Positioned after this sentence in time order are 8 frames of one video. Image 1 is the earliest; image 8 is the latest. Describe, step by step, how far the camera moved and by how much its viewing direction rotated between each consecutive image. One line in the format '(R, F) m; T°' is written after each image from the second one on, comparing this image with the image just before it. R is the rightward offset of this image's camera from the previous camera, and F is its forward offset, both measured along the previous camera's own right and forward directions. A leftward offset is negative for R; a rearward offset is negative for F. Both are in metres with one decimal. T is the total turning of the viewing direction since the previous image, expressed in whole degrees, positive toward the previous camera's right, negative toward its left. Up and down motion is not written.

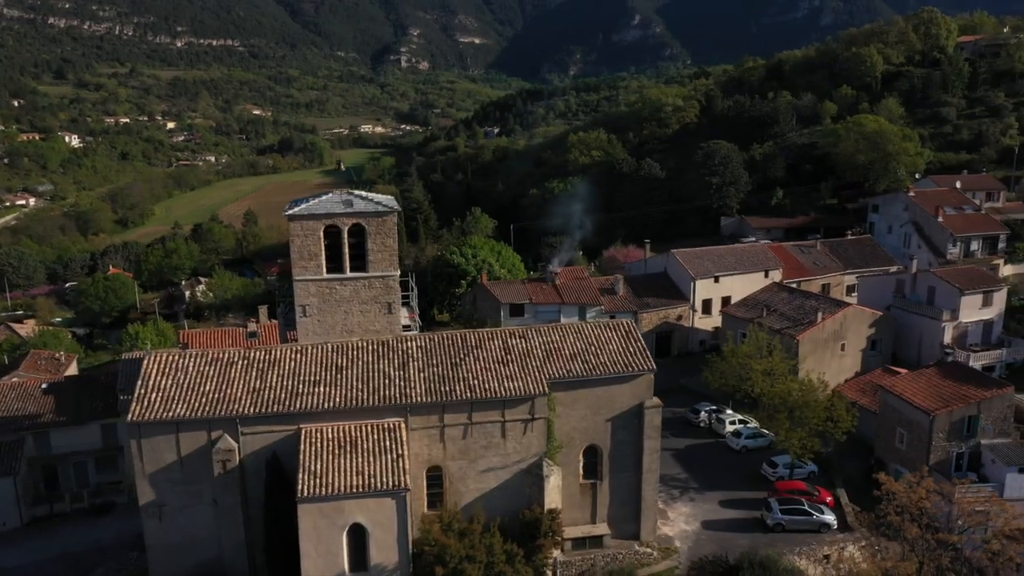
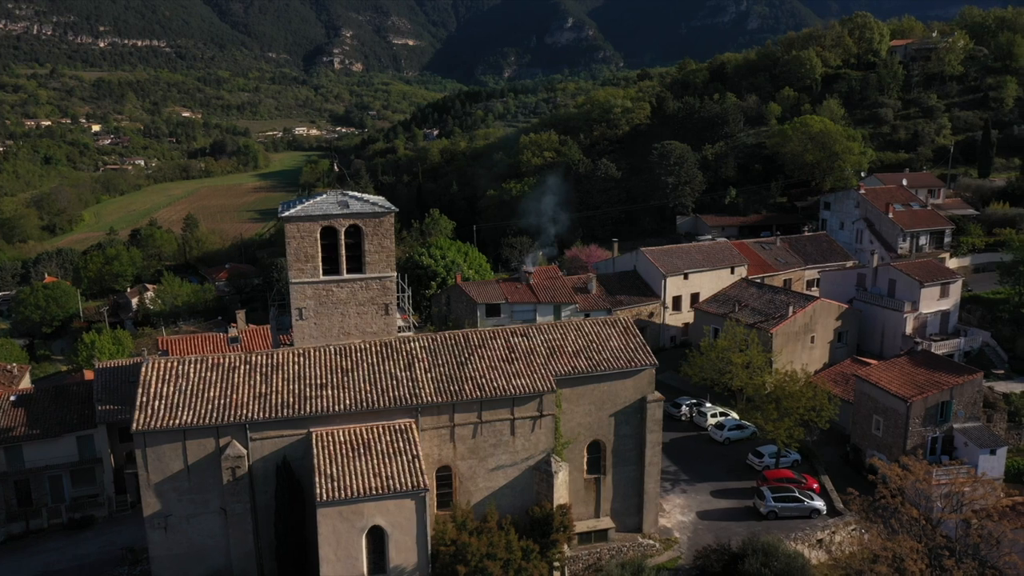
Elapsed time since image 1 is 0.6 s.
(-1.7, -0.1) m; +4°
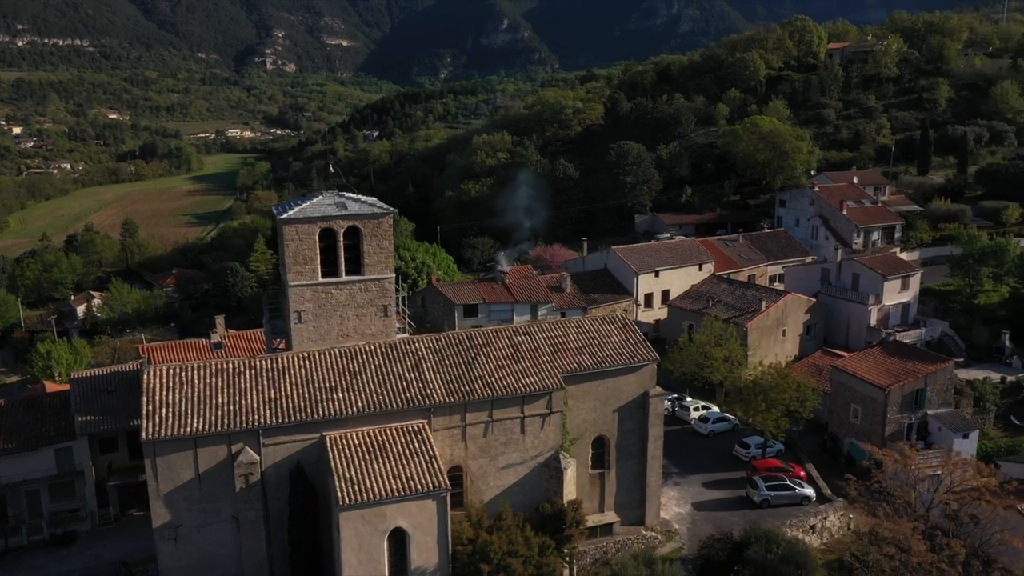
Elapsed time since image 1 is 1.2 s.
(-1.7, -0.1) m; +4°
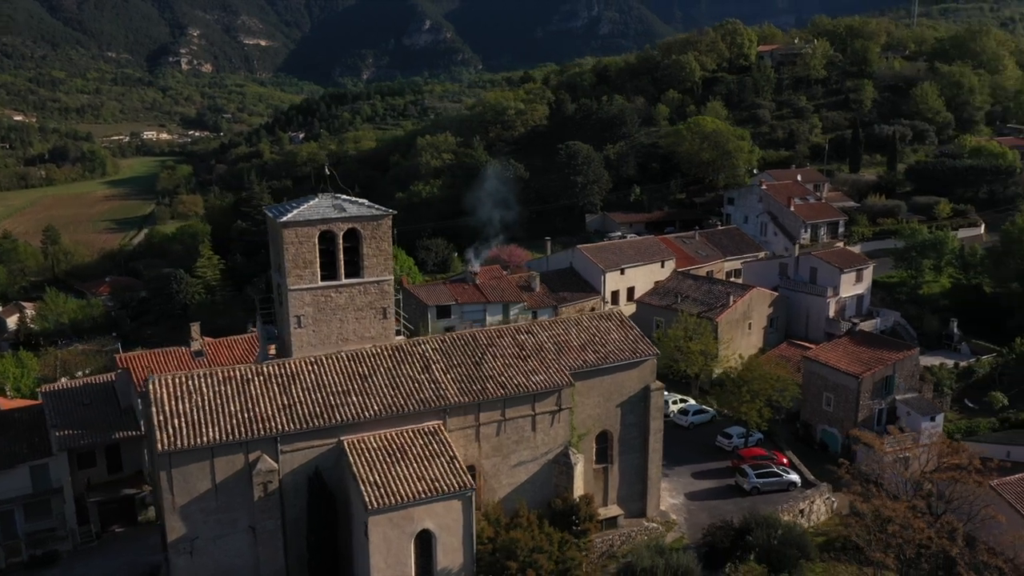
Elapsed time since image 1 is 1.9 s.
(-2.1, -0.1) m; +5°
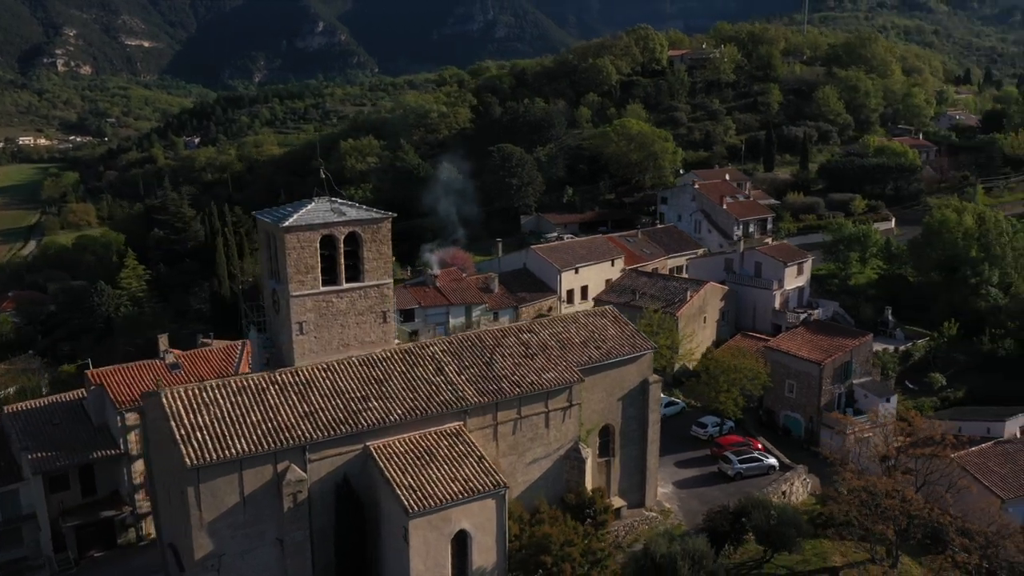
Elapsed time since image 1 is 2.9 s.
(-2.8, -0.1) m; +7°
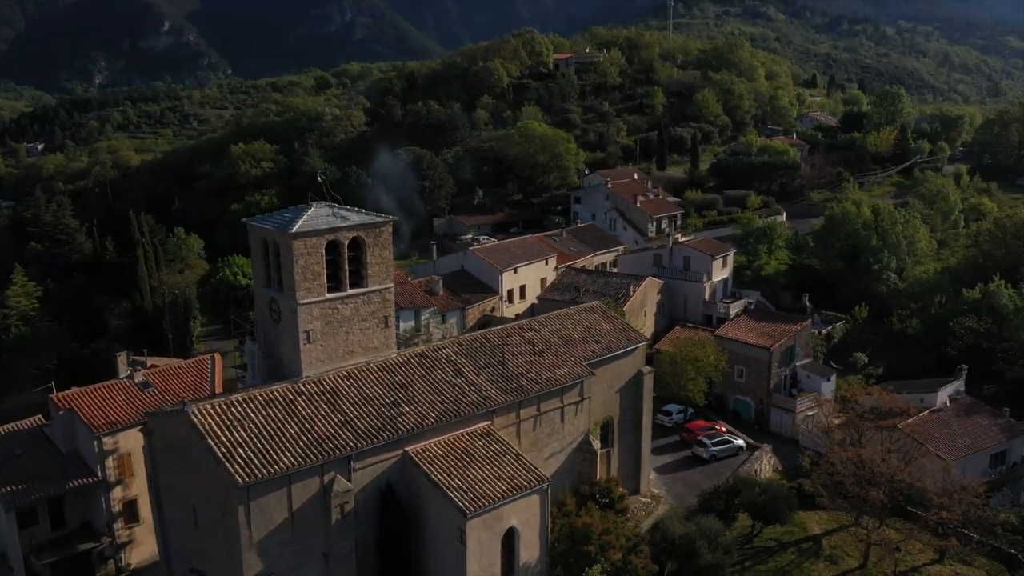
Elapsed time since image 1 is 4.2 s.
(-3.8, 0.0) m; +9°
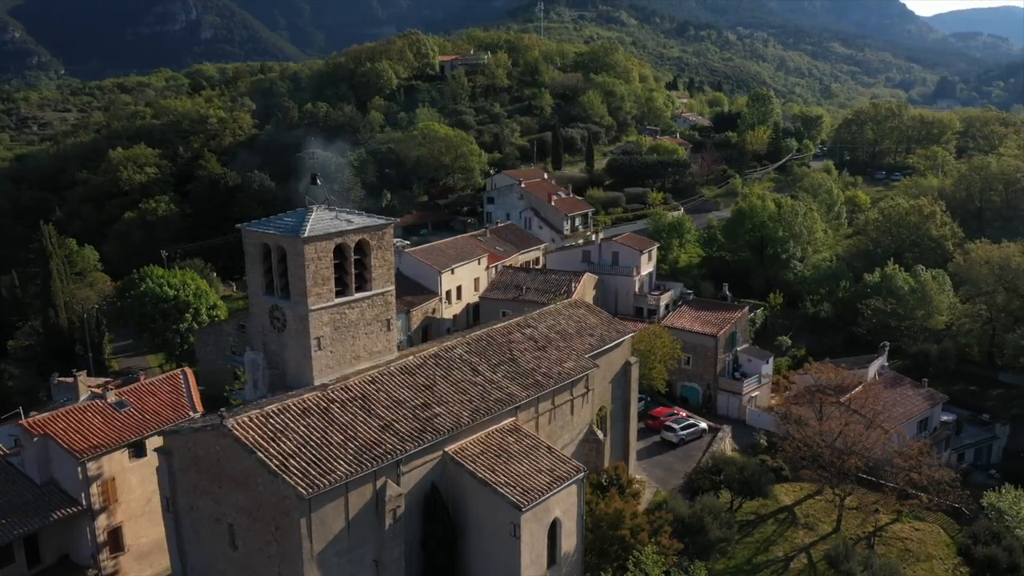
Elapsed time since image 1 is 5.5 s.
(-3.8, 0.0) m; +10°
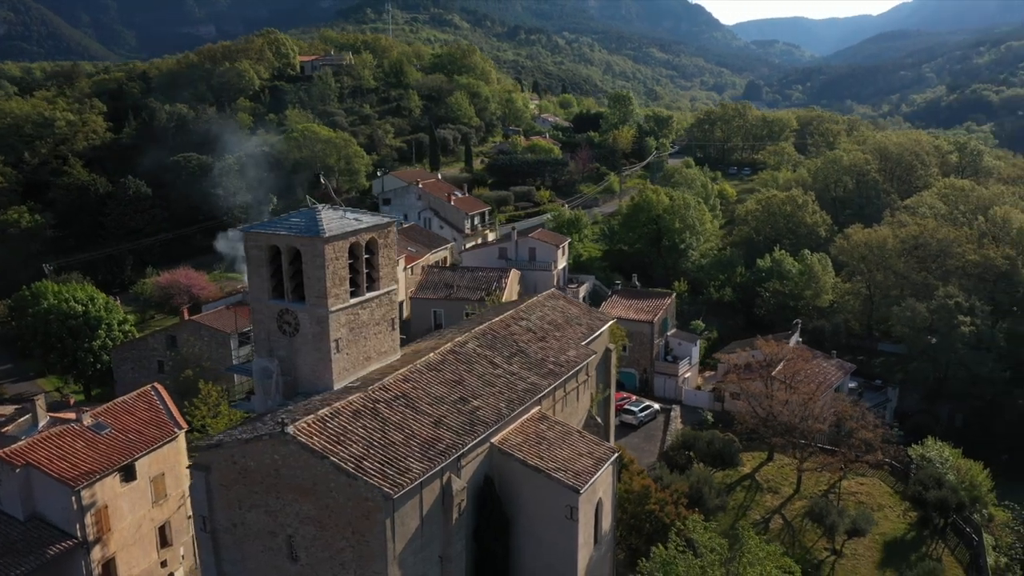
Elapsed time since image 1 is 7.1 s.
(-4.5, +0.1) m; +11°
